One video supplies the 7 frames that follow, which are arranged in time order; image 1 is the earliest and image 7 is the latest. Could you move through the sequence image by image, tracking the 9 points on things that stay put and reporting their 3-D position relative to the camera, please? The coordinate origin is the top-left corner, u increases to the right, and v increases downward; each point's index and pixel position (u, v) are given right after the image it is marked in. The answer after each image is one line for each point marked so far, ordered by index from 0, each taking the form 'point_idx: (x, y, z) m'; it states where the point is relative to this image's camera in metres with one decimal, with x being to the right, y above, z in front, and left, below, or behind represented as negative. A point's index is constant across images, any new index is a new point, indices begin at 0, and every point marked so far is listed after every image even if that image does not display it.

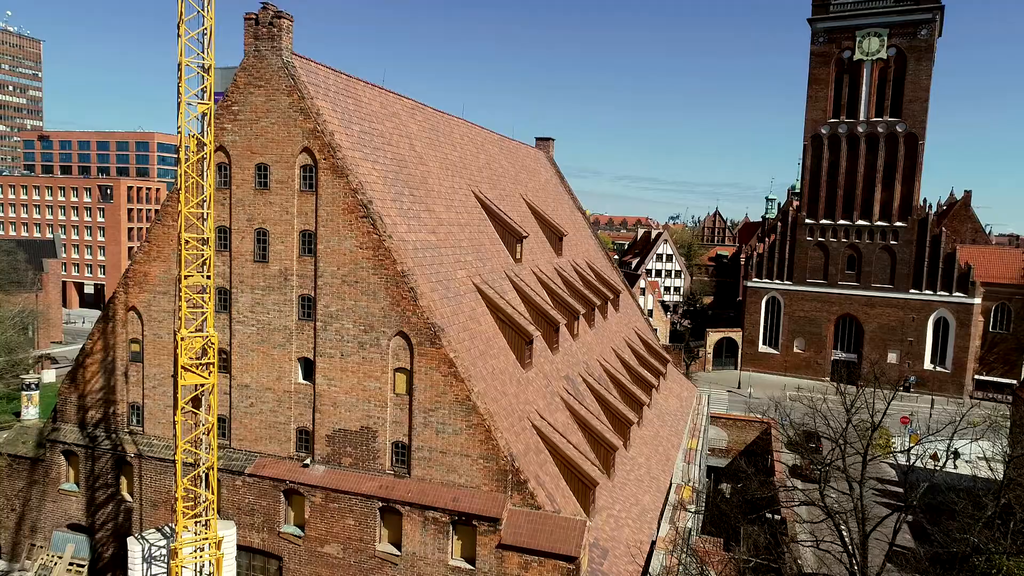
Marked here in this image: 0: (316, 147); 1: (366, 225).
0: (-5.0, +3.6, +18.0) m
1: (-3.7, +1.6, +17.8) m
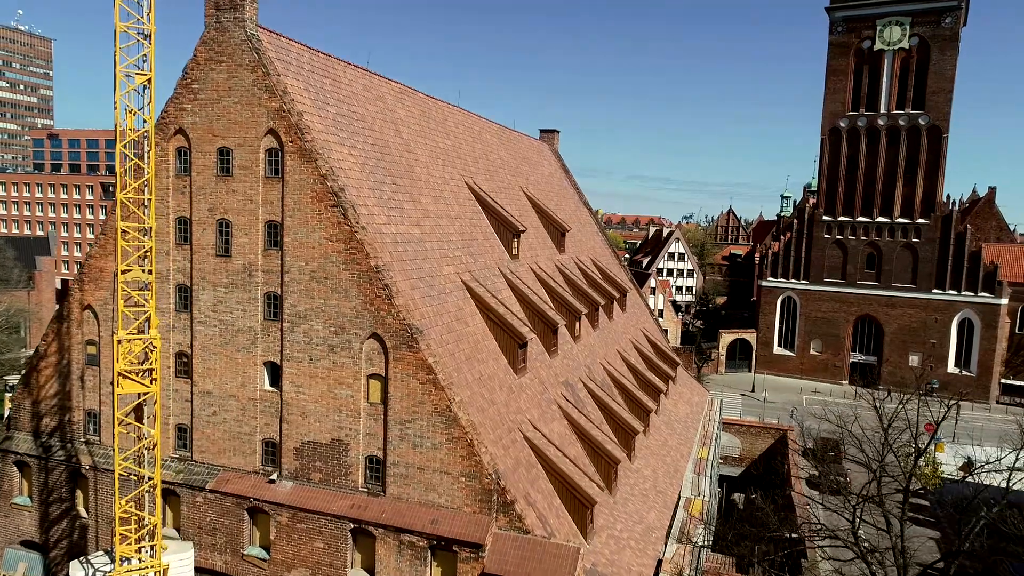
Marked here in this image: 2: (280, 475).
0: (-5.3, +3.7, +16.3) m
1: (-4.0, +1.7, +16.0) m
2: (-5.5, -4.5, +16.9) m
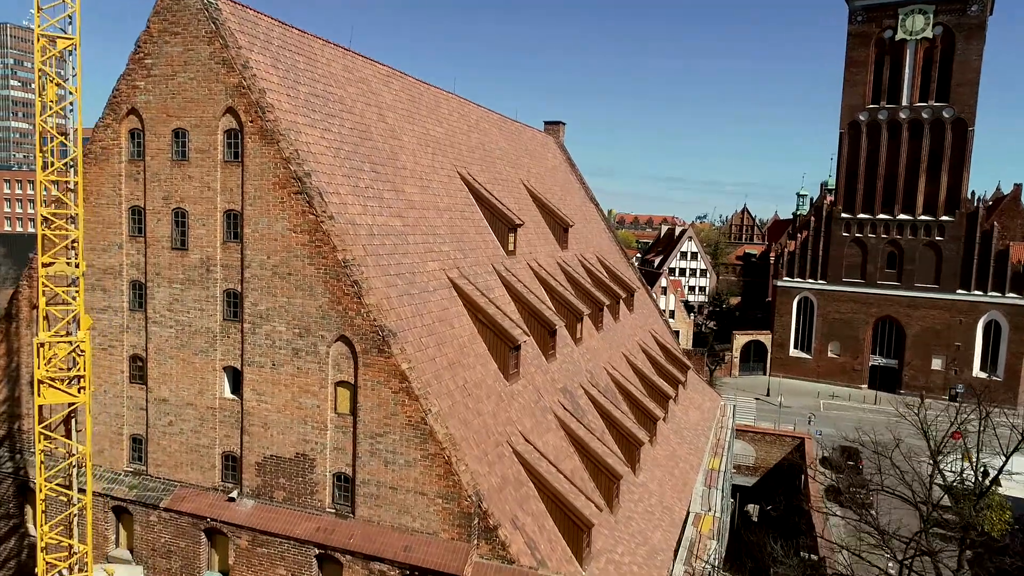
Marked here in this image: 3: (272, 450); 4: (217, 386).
0: (-5.6, +3.7, +14.6) m
1: (-4.3, +1.7, +14.3) m
2: (-5.8, -4.4, +15.2) m
3: (-5.1, -3.4, +14.9) m
4: (-6.4, -2.1, +15.3) m
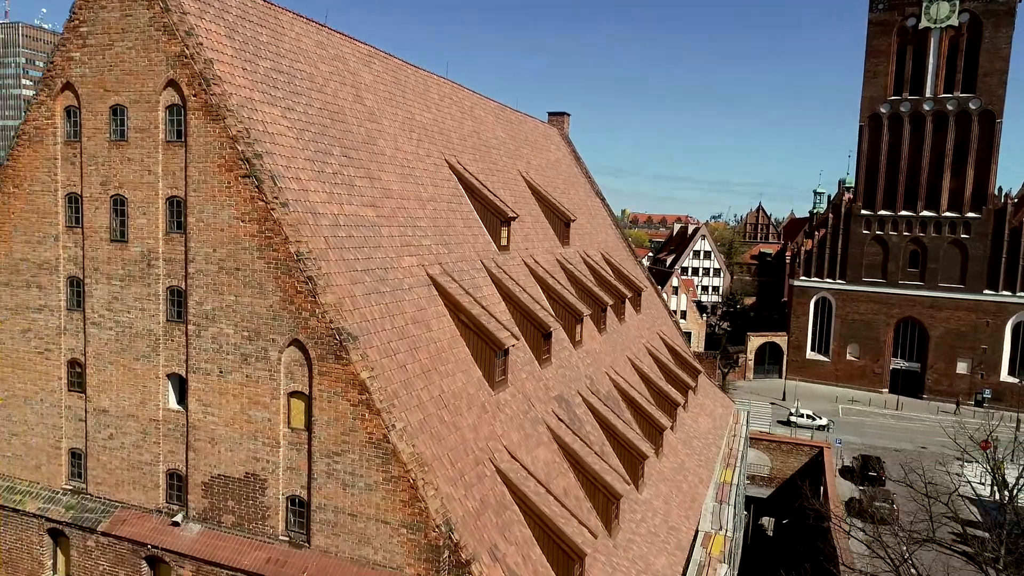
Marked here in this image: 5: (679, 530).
0: (-6.0, +3.8, +12.8) m
1: (-4.7, +1.8, +12.5) m
2: (-6.2, -4.3, +13.5) m
3: (-5.4, -3.4, +13.2) m
4: (-6.7, -2.1, +13.6) m
5: (+4.7, -6.8, +19.8) m
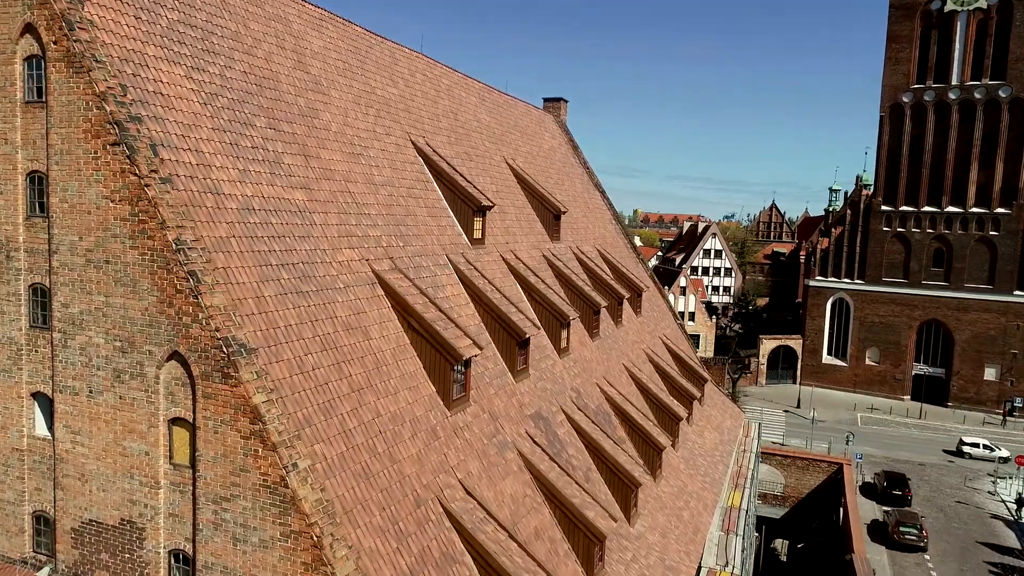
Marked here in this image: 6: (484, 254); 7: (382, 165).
0: (-6.8, +3.8, +10.2) m
1: (-5.5, +1.8, +9.9) m
2: (-7.0, -4.3, +10.8) m
3: (-6.3, -3.3, +10.5) m
4: (-7.5, -2.0, +11.0) m
5: (+4.0, -6.8, +17.0) m
6: (-0.7, +0.9, +18.6) m
7: (-3.0, +2.9, +16.4) m
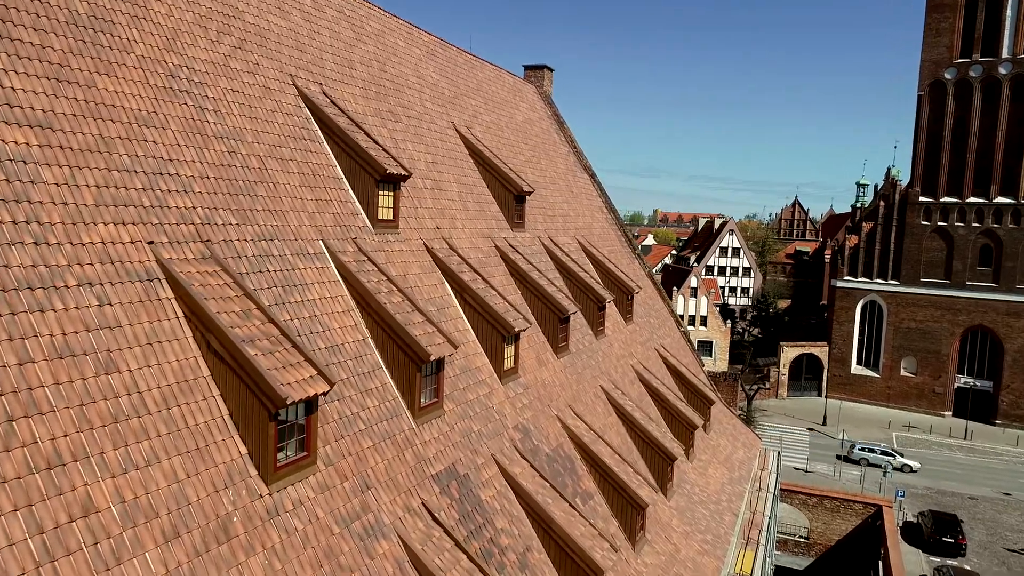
0: (-8.5, +3.9, +5.3) m
1: (-7.2, +1.8, +4.9) m
2: (-8.8, -4.3, +5.9) m
3: (-8.0, -3.3, +5.6) m
4: (-9.3, -2.0, +6.1) m
5: (+2.4, -6.8, +11.7) m
6: (-2.3, +0.9, +13.5) m
7: (-4.6, +2.9, +11.4) m
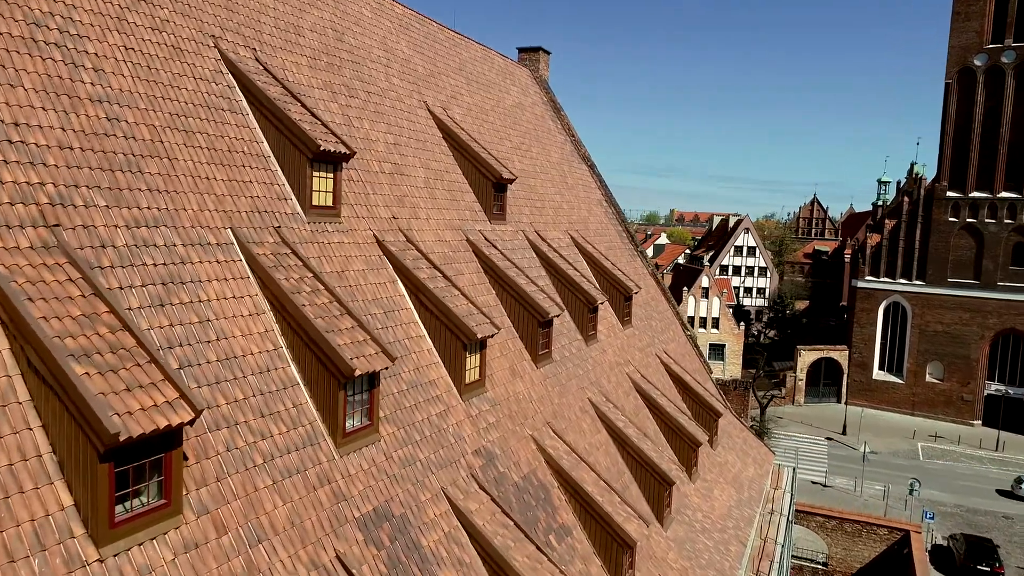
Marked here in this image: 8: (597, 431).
0: (-9.3, +3.9, +3.4) m
1: (-8.1, +1.9, +3.0) m
2: (-9.6, -4.3, +4.0) m
3: (-8.8, -3.3, +3.6) m
4: (-10.1, -2.0, +4.1) m
5: (+1.7, -6.7, +9.6) m
6: (-2.9, +0.9, +11.4) m
7: (-5.3, +2.9, +9.4) m
8: (+1.9, -3.1, +15.5) m
